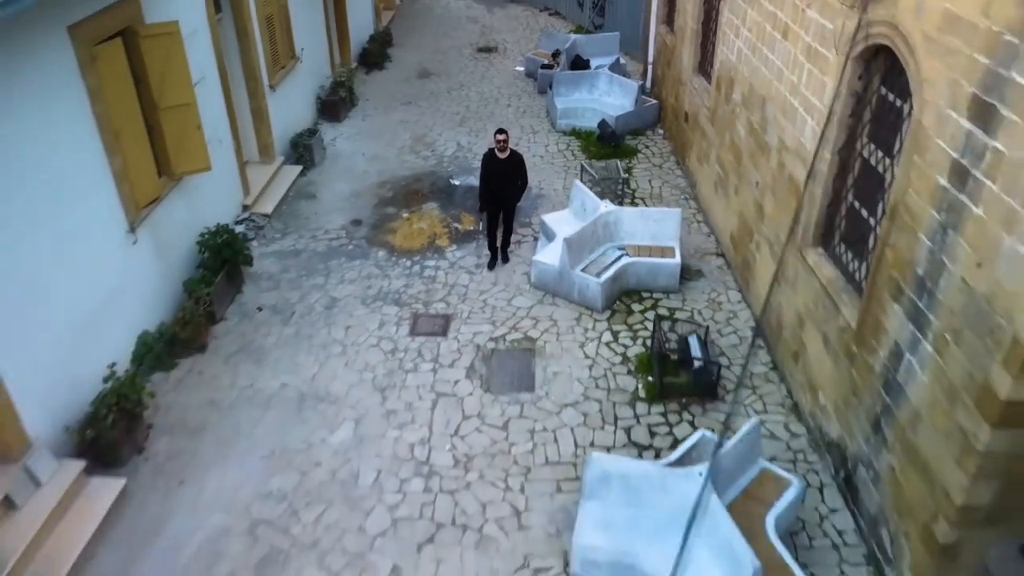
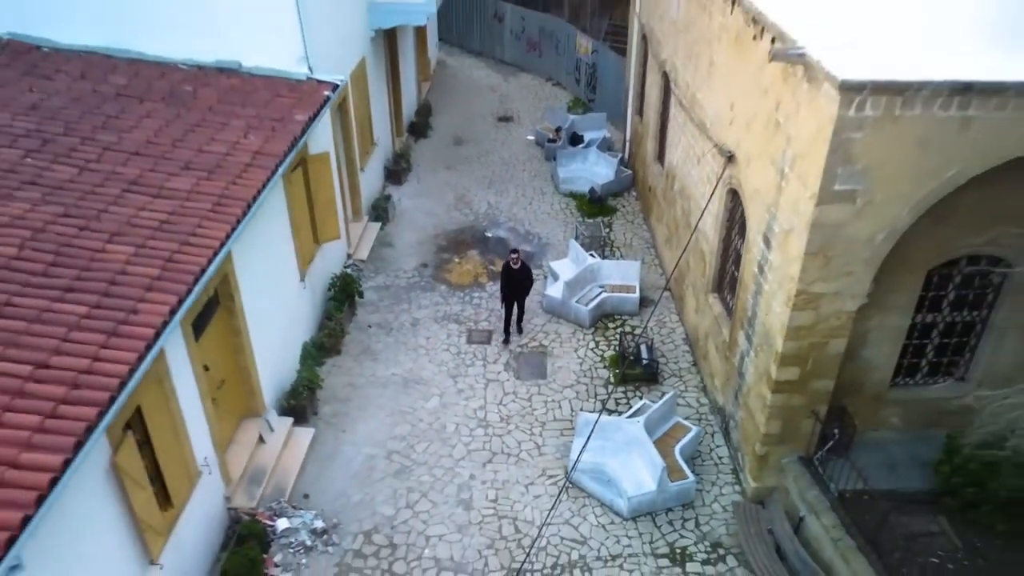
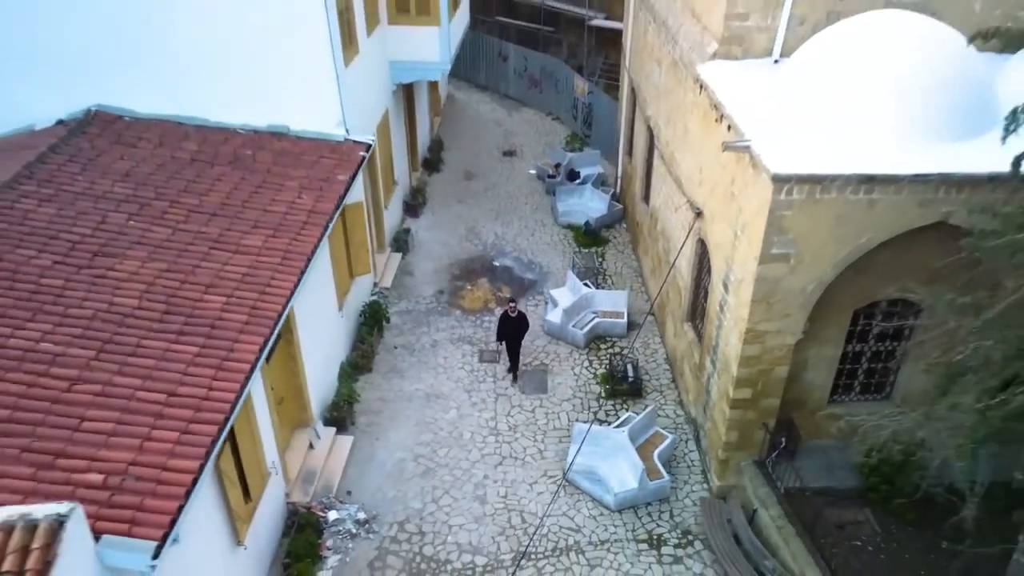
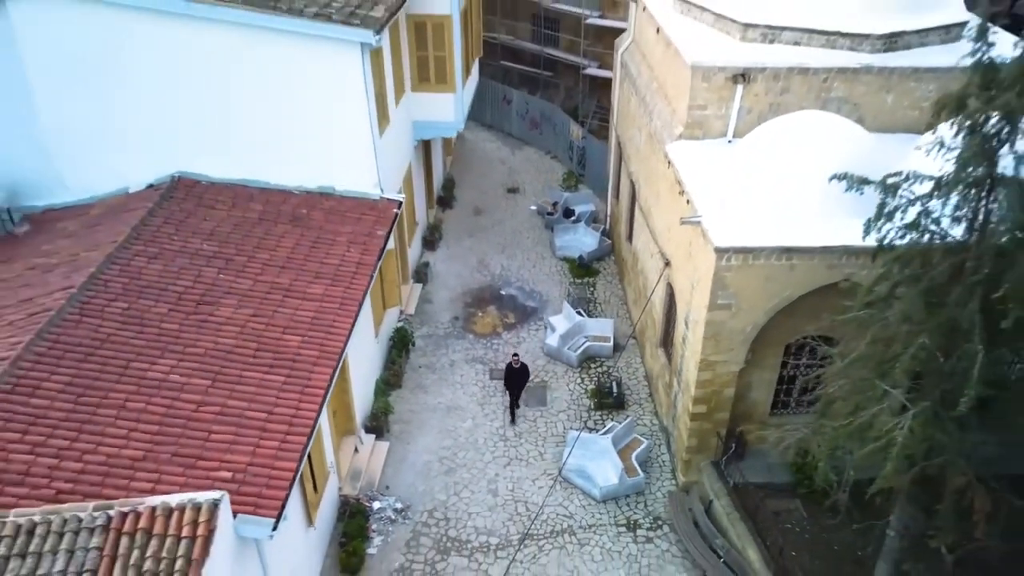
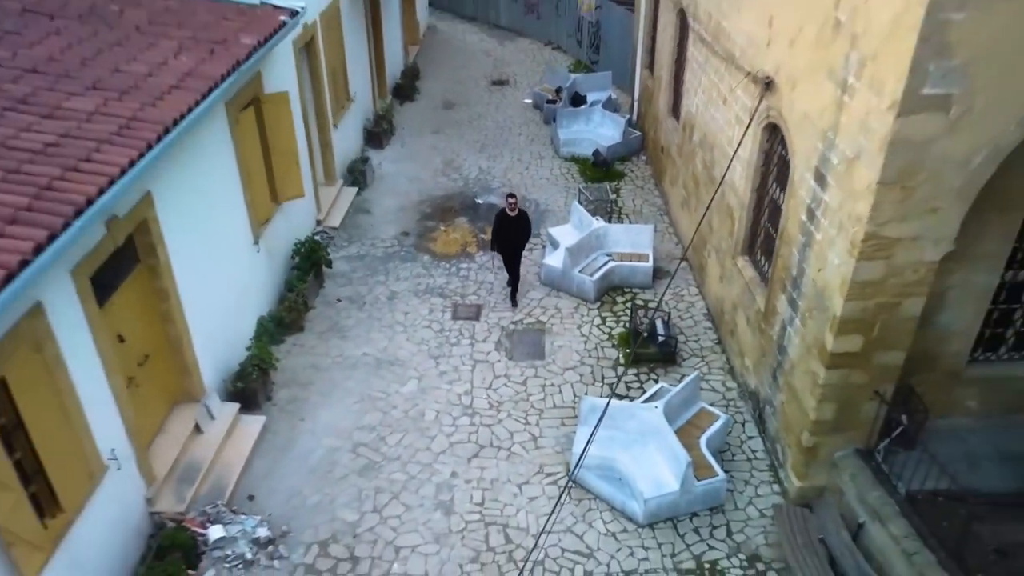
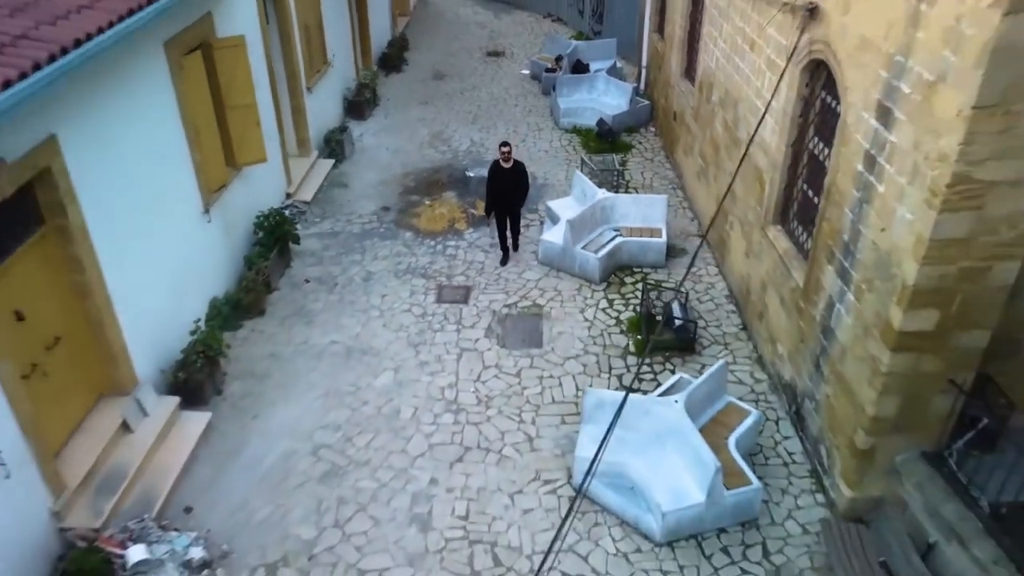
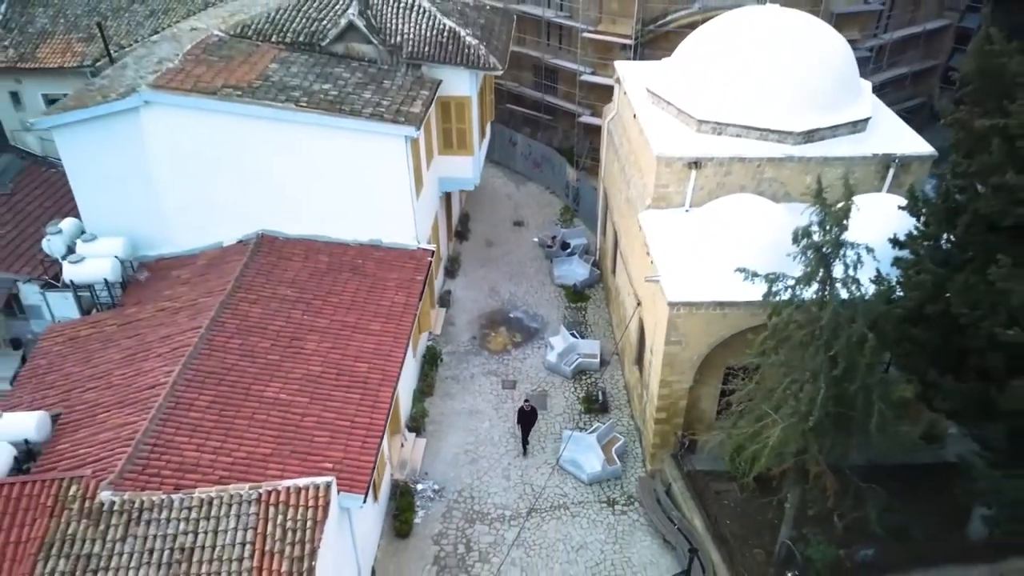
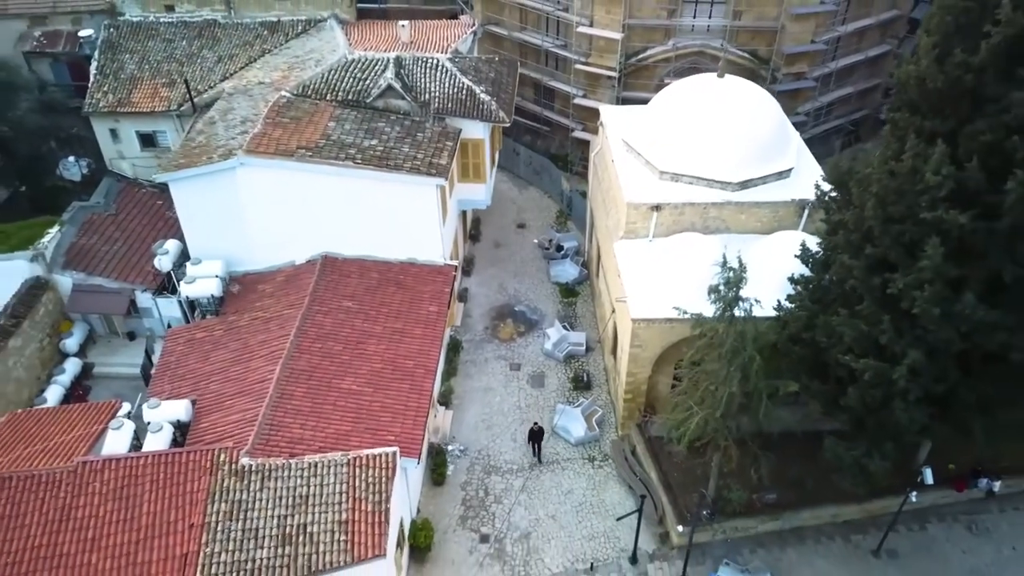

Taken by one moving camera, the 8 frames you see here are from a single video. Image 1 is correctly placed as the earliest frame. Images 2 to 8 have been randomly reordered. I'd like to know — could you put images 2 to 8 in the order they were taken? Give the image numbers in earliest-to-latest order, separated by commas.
6, 5, 2, 3, 4, 7, 8
